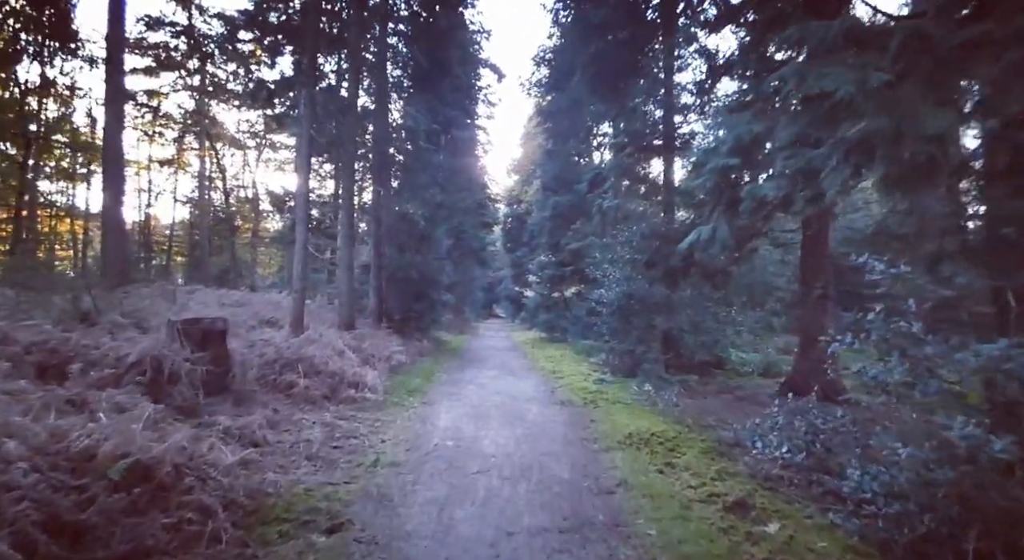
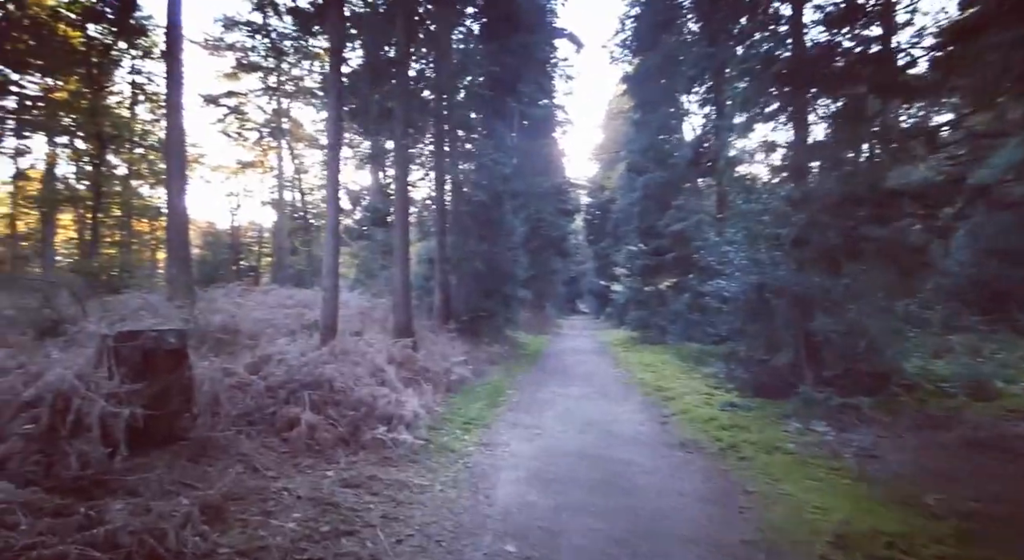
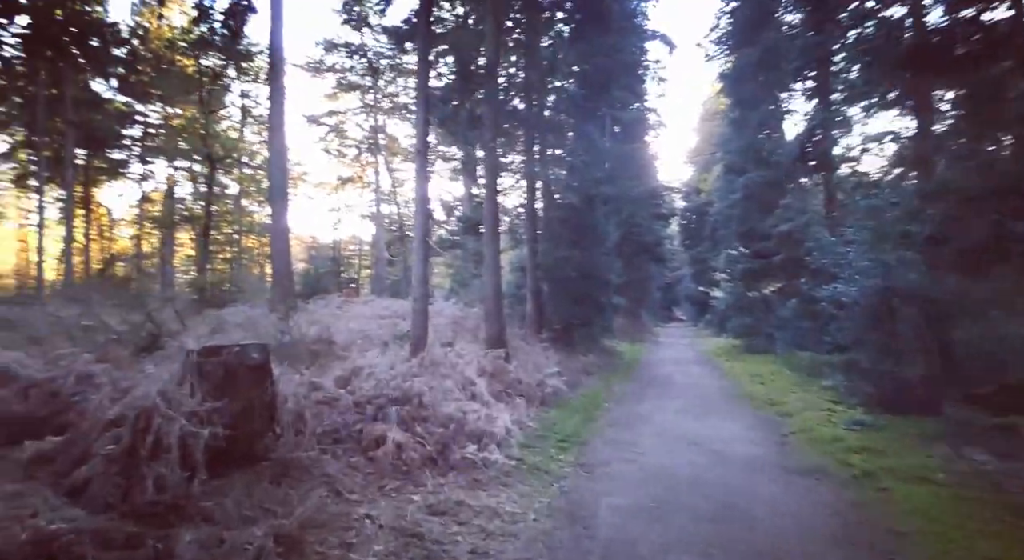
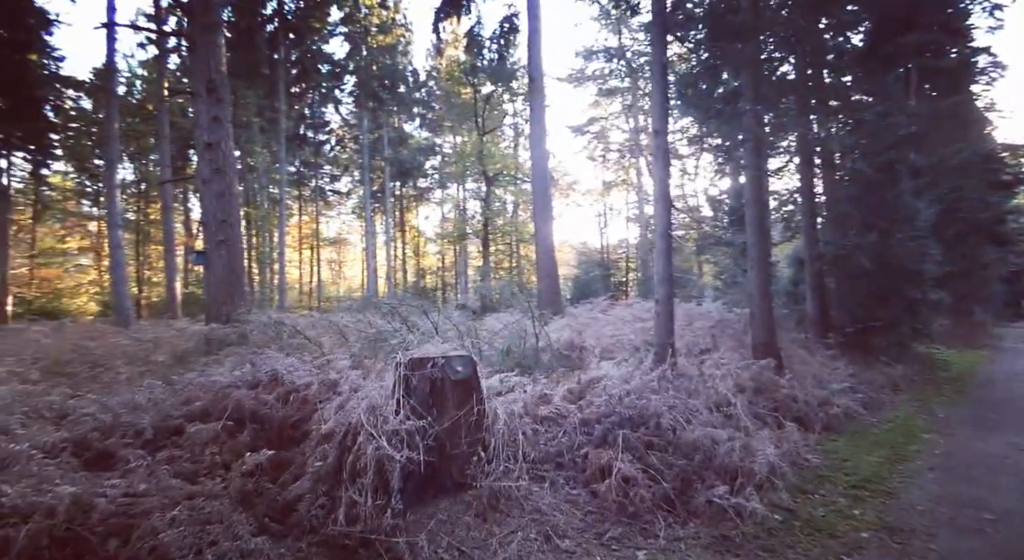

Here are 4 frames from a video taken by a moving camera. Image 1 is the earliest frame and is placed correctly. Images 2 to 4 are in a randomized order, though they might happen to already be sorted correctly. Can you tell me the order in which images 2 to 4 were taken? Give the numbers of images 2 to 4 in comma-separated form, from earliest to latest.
2, 3, 4
